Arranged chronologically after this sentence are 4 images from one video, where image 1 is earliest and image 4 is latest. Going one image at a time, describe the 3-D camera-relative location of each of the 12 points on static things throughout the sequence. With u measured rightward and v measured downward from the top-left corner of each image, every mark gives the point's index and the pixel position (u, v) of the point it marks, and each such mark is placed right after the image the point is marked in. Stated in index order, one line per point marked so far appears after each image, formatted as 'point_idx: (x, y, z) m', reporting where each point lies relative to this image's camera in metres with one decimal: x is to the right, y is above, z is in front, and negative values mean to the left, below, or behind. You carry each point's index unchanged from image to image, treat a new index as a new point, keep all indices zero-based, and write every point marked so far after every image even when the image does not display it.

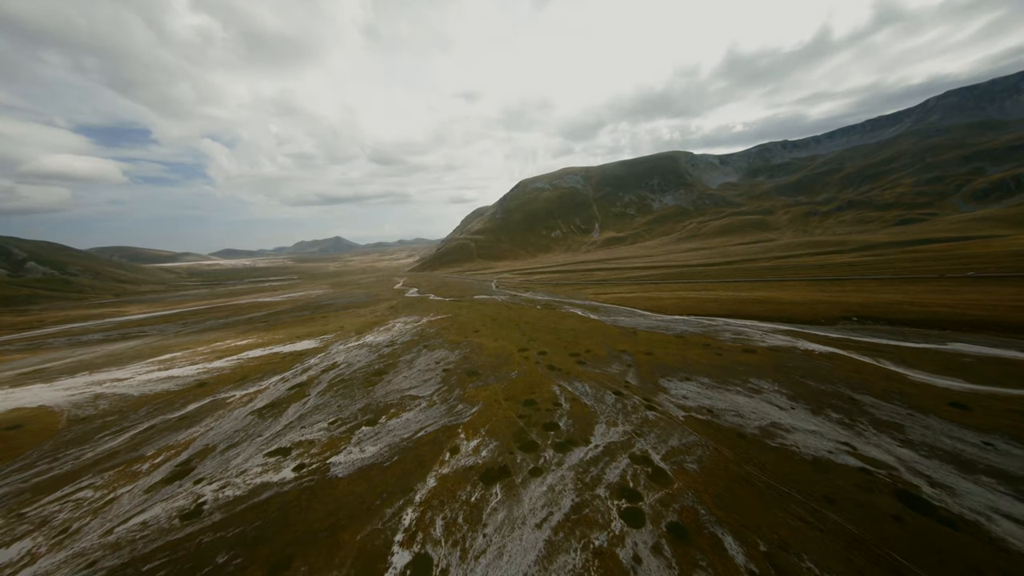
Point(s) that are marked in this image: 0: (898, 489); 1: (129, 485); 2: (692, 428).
0: (+18.9, -9.9, +14.4) m
1: (-22.3, -11.5, +17.2) m
2: (+12.2, -9.5, +20.0) m
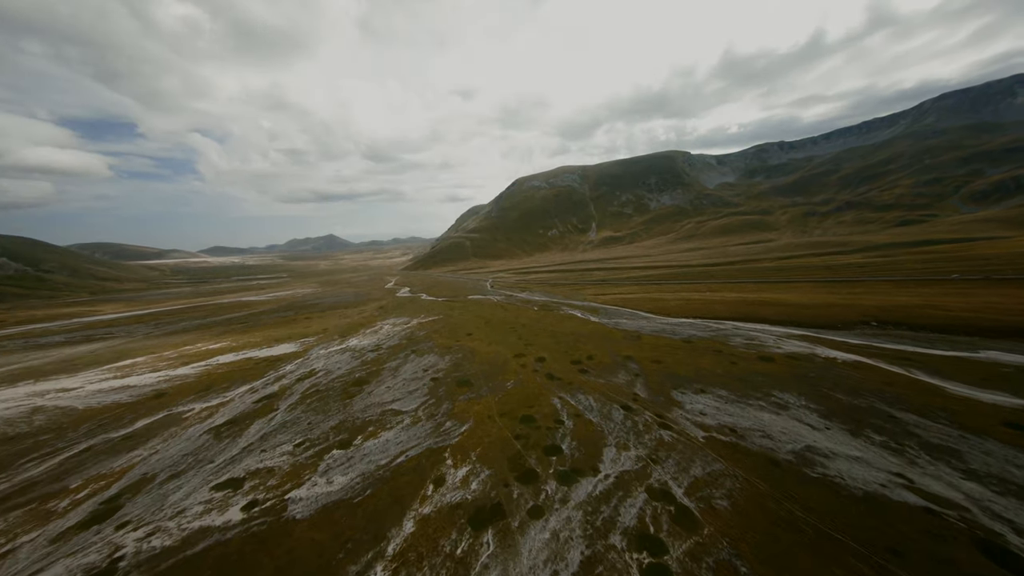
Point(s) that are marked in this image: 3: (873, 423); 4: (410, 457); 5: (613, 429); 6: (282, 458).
0: (+18.7, -10.1, +11.9) m
1: (-22.5, -11.4, +13.9) m
2: (+11.9, -9.6, +17.3) m
3: (+22.6, -8.5, +18.5) m
4: (-6.3, -10.4, +18.1) m
5: (+6.8, -9.5, +19.8) m
6: (-14.2, -10.5, +18.2) m
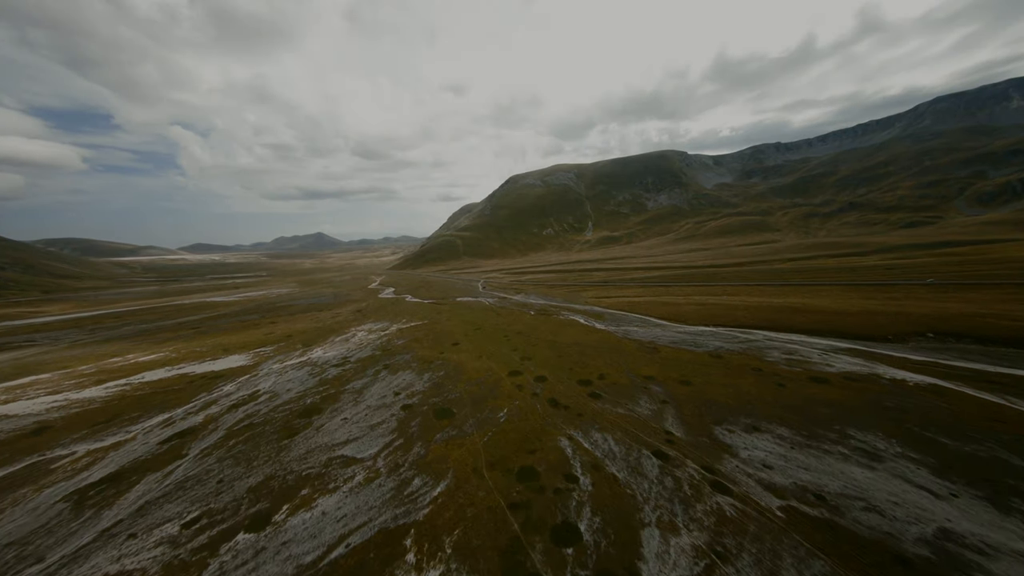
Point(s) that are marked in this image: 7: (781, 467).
0: (+18.6, -10.4, +6.4) m
1: (-22.7, -11.5, +7.4) m
2: (+11.7, -9.9, +11.7) m
3: (+22.4, -8.8, +13.1) m
4: (-6.5, -10.6, +12.0) m
5: (+6.5, -9.7, +14.1) m
6: (-14.4, -10.6, +11.9) m
7: (+13.7, -9.2, +15.1) m
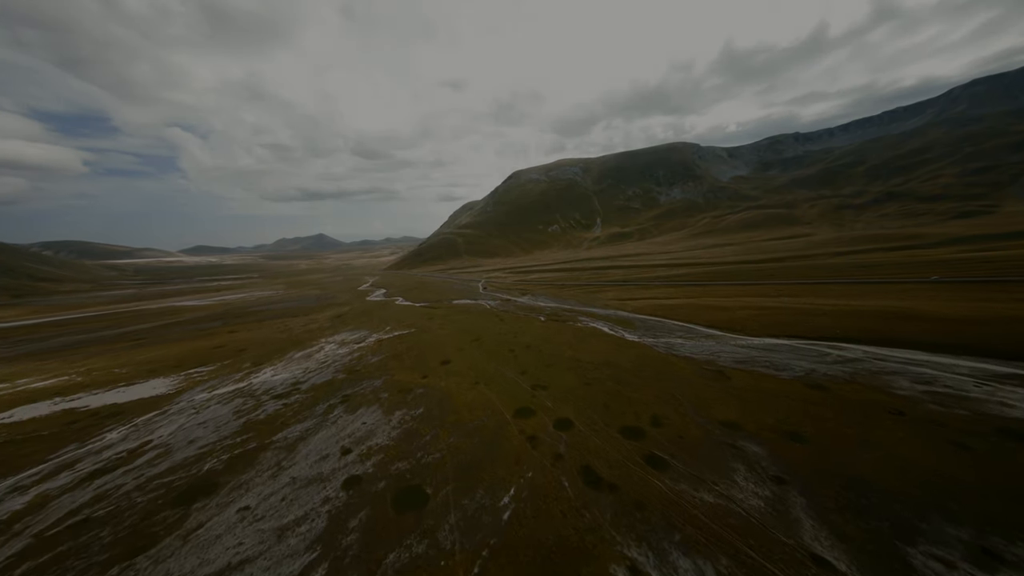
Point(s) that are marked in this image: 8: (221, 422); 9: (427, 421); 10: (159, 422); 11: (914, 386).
0: (+18.9, -10.3, -2.2) m
1: (-22.3, -11.7, -0.8) m
2: (+12.1, -9.9, +3.1) m
3: (+22.8, -8.7, +4.5) m
4: (-6.1, -10.7, +3.6) m
5: (+6.9, -9.7, +5.6) m
6: (-14.0, -10.7, +3.6) m
7: (+14.2, -9.1, +6.5) m
8: (-19.4, -8.8, +19.8) m
9: (-5.4, -8.2, +18.3) m
10: (-24.1, -9.0, +20.3) m
11: (+25.5, -6.0, +18.7) m
